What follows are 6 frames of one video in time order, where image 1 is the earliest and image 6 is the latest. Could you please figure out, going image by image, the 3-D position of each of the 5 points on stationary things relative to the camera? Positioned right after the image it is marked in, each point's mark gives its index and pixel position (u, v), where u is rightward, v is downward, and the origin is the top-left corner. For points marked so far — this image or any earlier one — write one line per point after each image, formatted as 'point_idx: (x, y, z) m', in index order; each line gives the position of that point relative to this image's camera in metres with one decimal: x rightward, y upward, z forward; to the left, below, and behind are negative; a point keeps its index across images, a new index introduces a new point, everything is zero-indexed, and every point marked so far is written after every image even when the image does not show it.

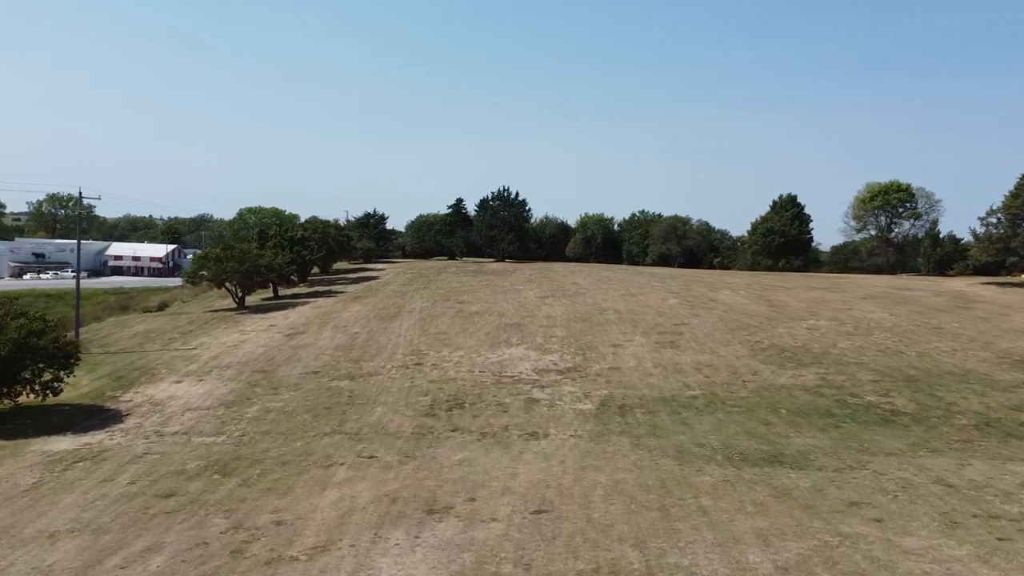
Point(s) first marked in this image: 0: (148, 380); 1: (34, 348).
0: (-8.3, -2.0, +19.9) m
1: (-8.1, -1.0, +15.0) m
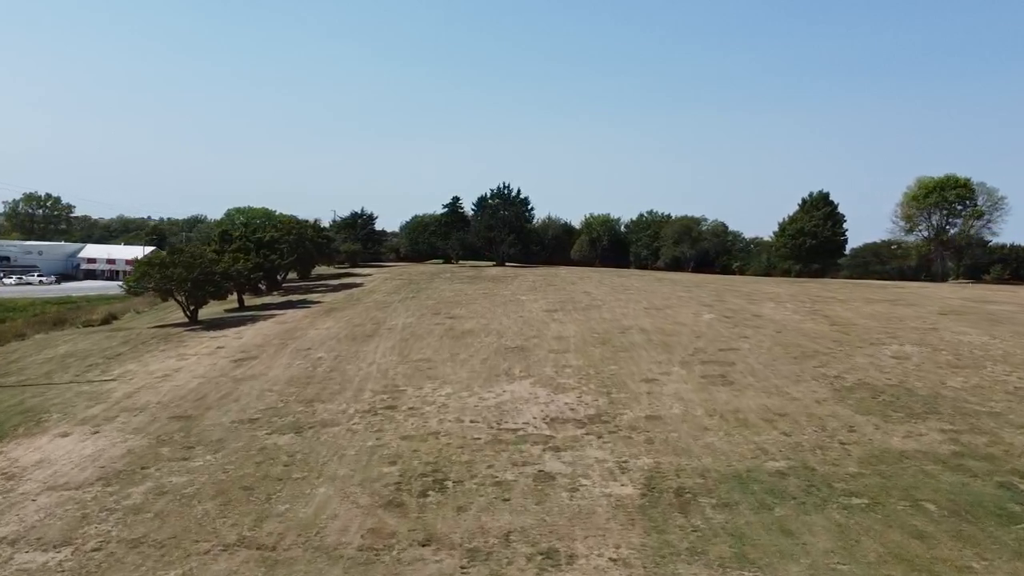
0: (-8.2, -2.4, +14.9) m
1: (-8.1, -1.4, +9.9) m
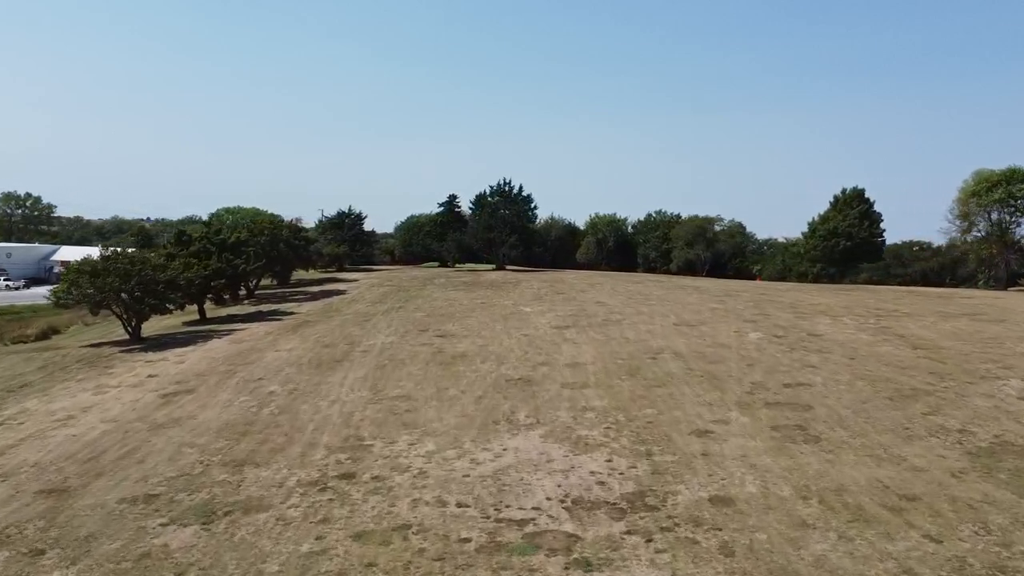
0: (-8.2, -2.7, +10.5) m
1: (-8.0, -1.6, +5.5) m
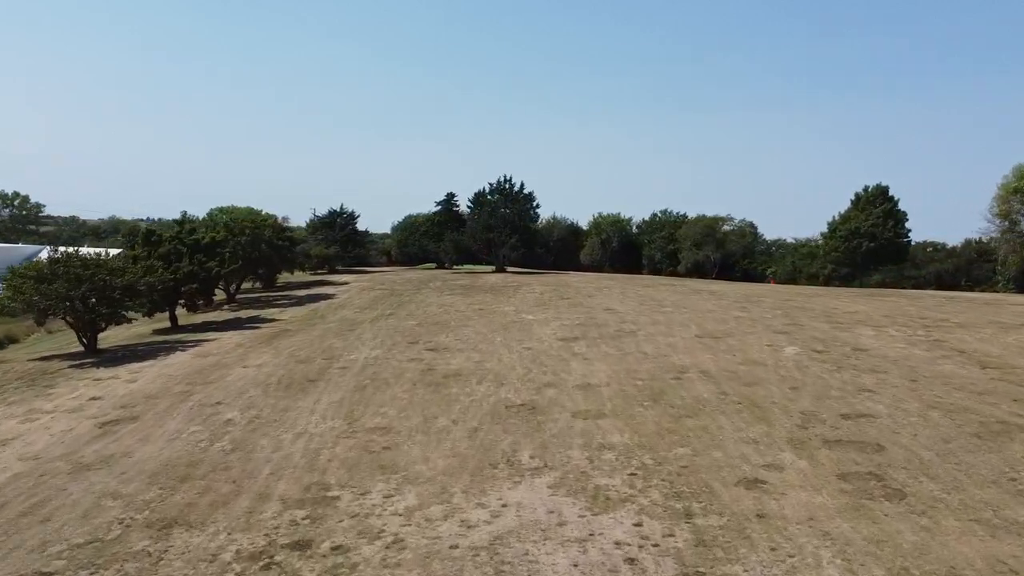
0: (-8.2, -2.8, +8.0) m
1: (-8.0, -1.8, +3.0) m
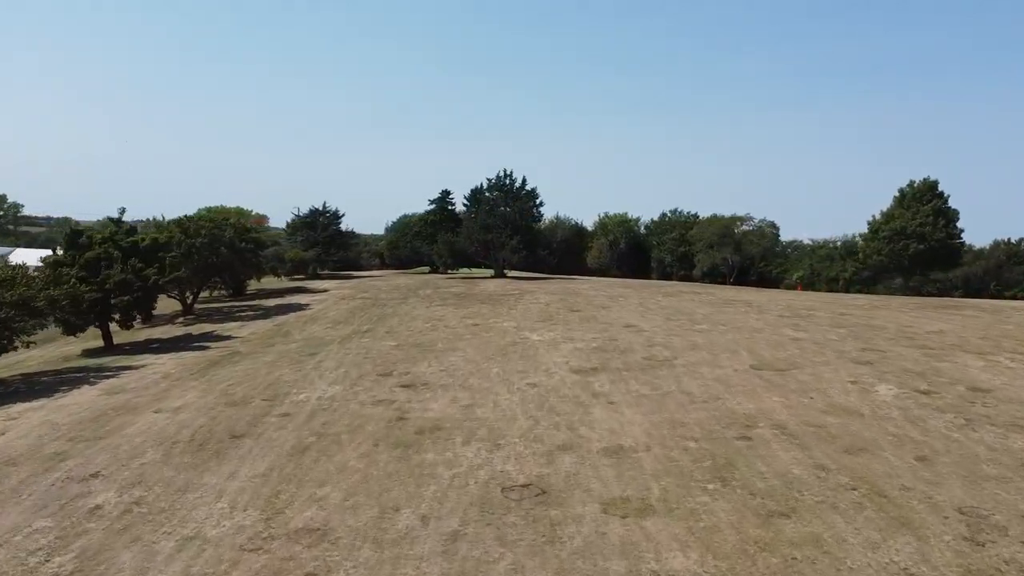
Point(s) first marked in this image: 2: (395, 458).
0: (-8.2, -3.1, +3.6) m
1: (-8.0, -2.1, -1.4) m
2: (-1.4, -2.0, +10.6) m
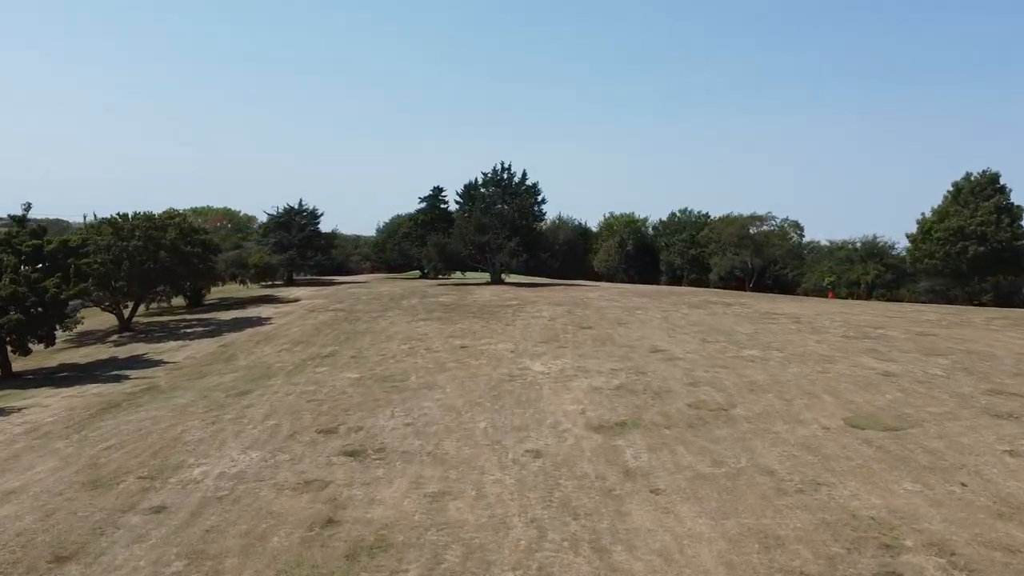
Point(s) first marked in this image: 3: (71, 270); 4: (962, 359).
0: (-8.2, -3.4, -0.9) m
1: (-8.1, -2.3, -5.8) m
2: (-1.5, -2.3, +6.2) m
3: (-9.4, +0.5, +18.8) m
4: (+7.2, -1.1, +14.1) m
